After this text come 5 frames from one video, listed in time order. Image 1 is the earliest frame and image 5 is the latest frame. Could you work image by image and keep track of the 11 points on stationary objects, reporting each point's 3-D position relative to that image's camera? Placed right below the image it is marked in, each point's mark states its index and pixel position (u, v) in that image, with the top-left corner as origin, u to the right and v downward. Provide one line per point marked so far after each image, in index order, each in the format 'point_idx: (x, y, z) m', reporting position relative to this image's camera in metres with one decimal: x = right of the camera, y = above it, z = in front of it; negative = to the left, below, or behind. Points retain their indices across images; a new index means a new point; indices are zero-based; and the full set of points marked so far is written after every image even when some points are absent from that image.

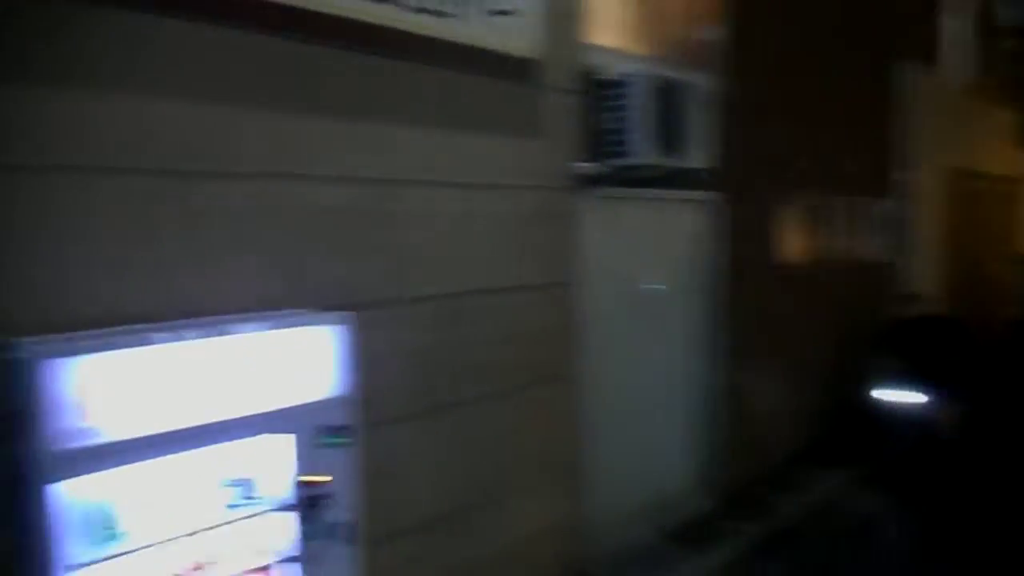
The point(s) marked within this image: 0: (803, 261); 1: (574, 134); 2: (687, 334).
0: (+3.2, +0.3, +9.1) m
1: (+0.4, +1.1, +5.6) m
2: (+1.6, -0.4, +7.4) m
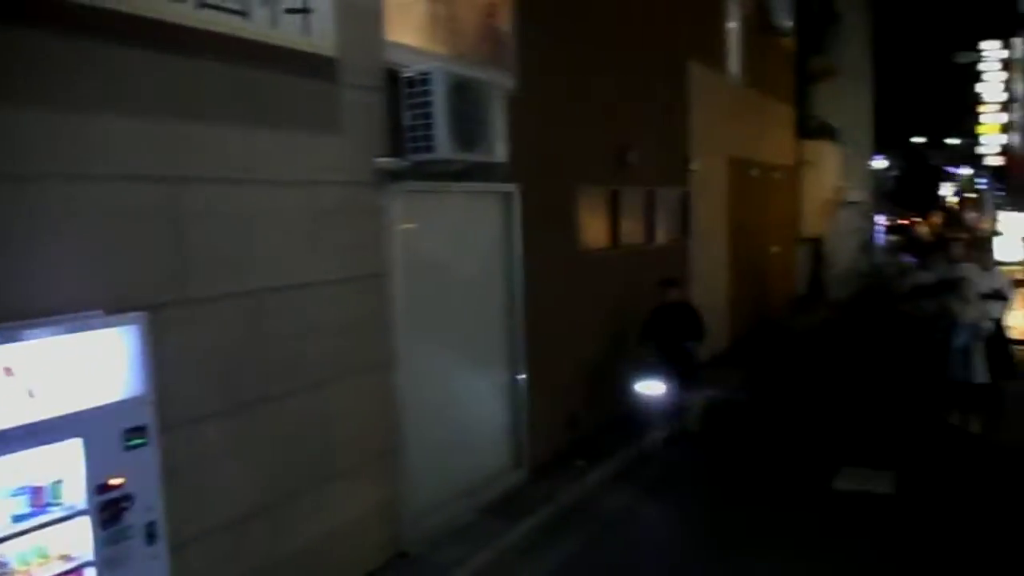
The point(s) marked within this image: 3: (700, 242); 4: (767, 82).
0: (+1.0, +0.5, +9.7) m
1: (-1.0, +1.1, +5.8) m
2: (-0.1, -0.3, +7.7) m
3: (+3.2, +0.7, +13.5) m
4: (+5.7, +4.7, +18.2) m
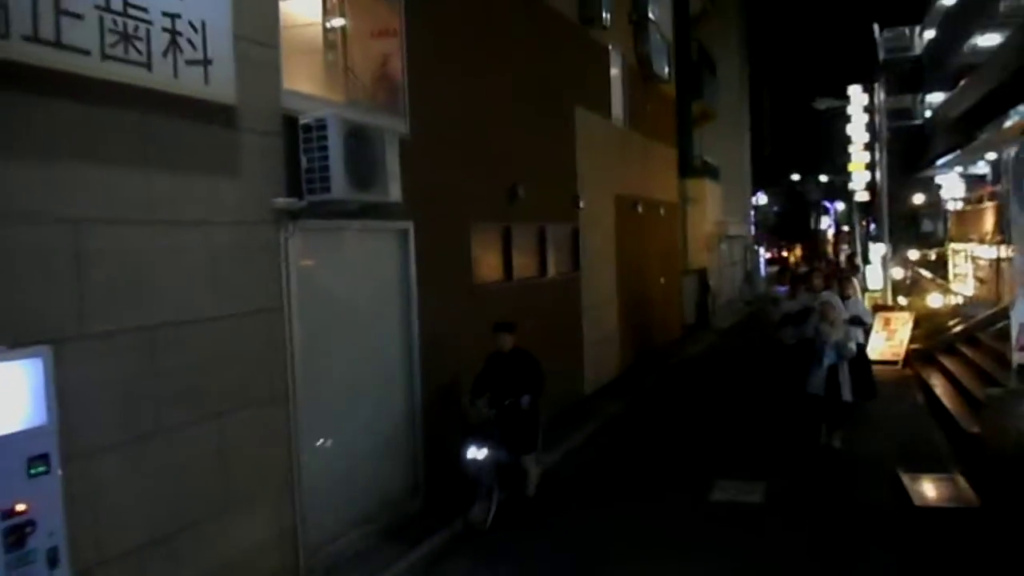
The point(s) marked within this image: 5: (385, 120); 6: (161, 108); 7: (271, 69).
0: (-0.3, +0.1, +10.3) m
1: (-1.8, +0.9, +6.1) m
2: (-1.2, -0.7, +8.1) m
3: (+1.4, +0.2, +14.3) m
4: (+3.3, +4.0, +19.4) m
5: (-1.2, +1.7, +7.8) m
6: (-2.2, +1.2, +5.1) m
7: (-1.8, +1.7, +6.1) m
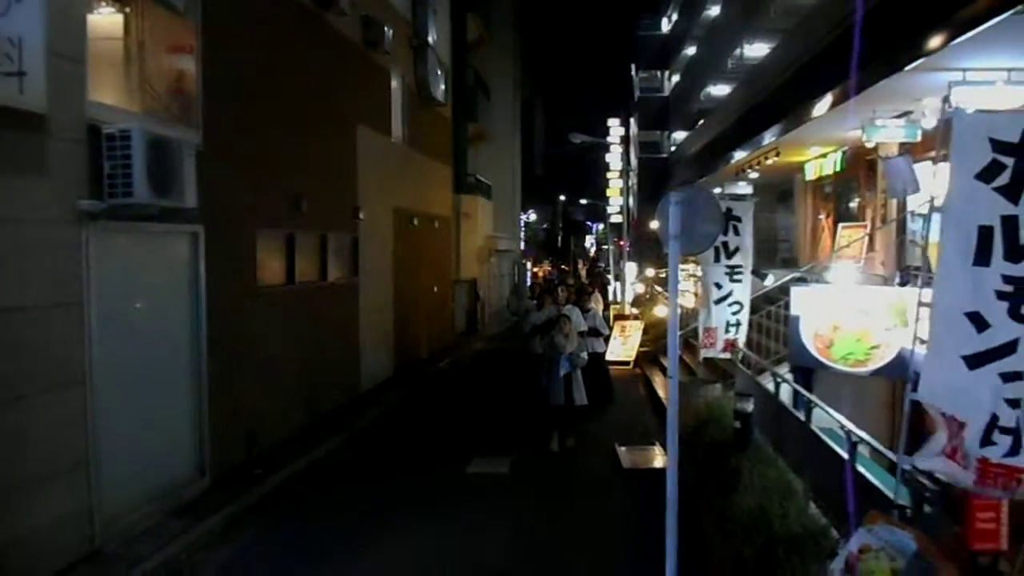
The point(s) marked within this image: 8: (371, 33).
0: (-3.3, 0.0, +11.1) m
1: (-3.6, +0.9, +6.7) m
2: (-3.6, -0.6, +8.8) m
3: (-2.8, +0.1, +15.4) m
4: (-2.3, +3.8, +20.9) m
5: (-3.5, +1.7, +8.5) m
6: (-3.7, +1.2, +5.6) m
7: (-3.6, +1.7, +6.7) m
8: (-2.7, +4.9, +15.4) m
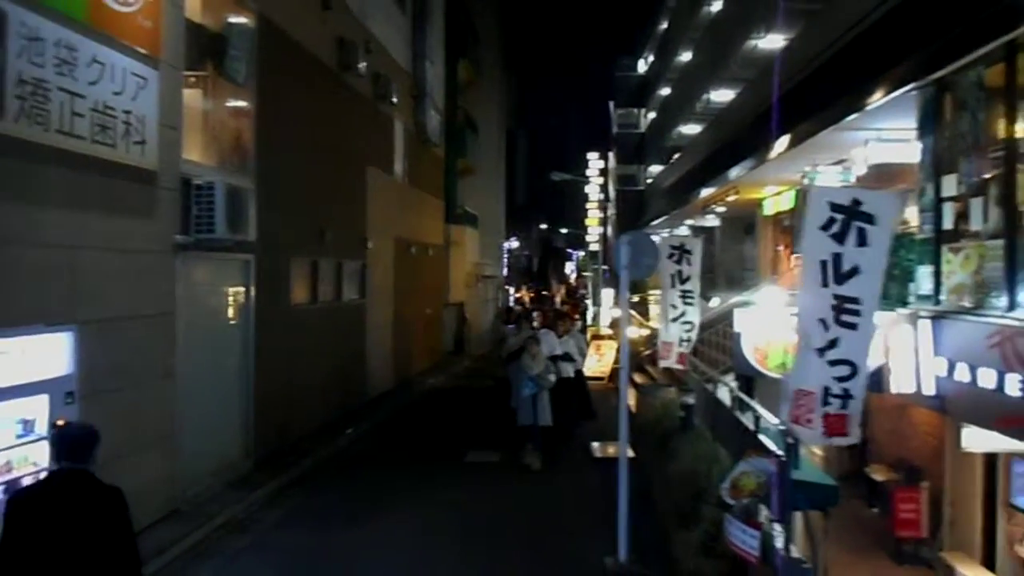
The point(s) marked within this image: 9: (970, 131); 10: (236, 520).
0: (-3.5, -0.3, +13.1) m
1: (-3.7, +0.8, +8.7) m
2: (-3.7, -0.9, +10.8) m
3: (-3.0, -0.3, +17.4) m
4: (-2.6, +3.1, +23.1) m
5: (-3.6, +1.5, +10.6) m
6: (-3.8, +1.1, +7.7) m
7: (-3.7, +1.6, +8.8) m
8: (-2.9, +4.4, +17.6) m
9: (+5.0, +1.7, +8.8) m
10: (-3.2, -2.7, +9.2) m
